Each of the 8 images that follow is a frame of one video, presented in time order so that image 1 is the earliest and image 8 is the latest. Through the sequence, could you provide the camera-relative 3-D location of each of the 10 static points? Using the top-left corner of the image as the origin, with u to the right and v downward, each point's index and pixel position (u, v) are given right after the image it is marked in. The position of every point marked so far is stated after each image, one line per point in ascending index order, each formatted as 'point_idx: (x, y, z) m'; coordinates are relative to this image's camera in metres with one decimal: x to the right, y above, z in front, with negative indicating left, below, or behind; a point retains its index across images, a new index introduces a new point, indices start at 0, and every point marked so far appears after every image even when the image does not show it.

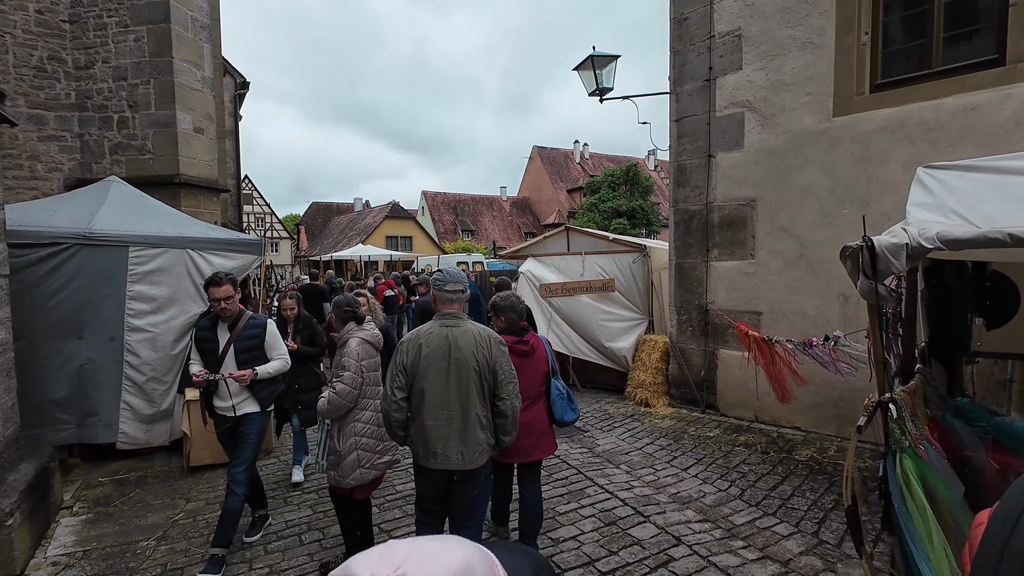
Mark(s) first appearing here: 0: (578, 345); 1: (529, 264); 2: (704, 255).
0: (+0.9, -0.8, +6.8) m
1: (+0.2, +0.4, +7.4) m
2: (+2.3, +0.4, +5.7) m
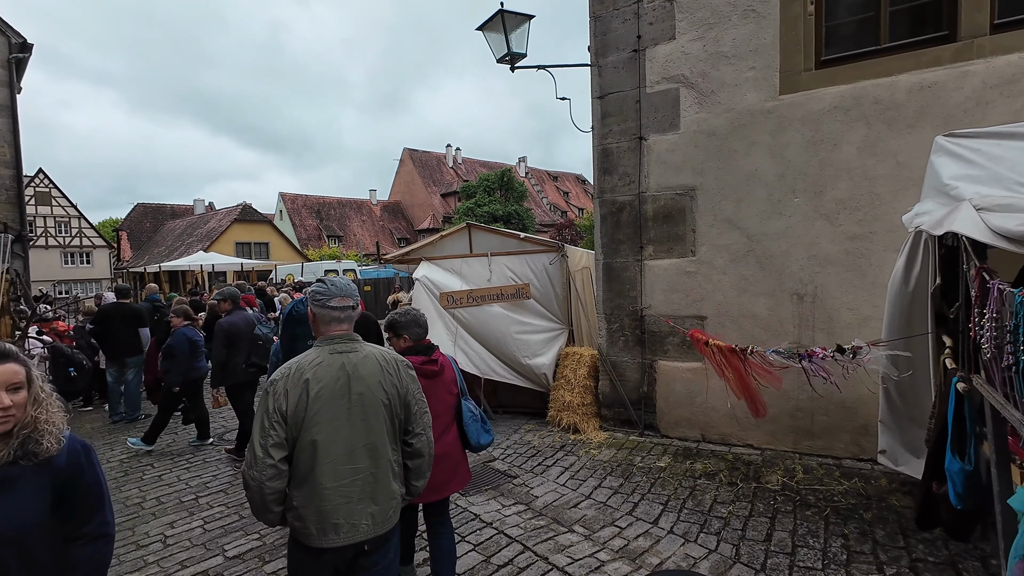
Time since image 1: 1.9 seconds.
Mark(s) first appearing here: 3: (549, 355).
0: (-0.2, -0.9, +5.6) m
1: (-1.1, +0.2, +6.1) m
2: (+1.3, +0.4, +5.0) m
3: (+0.4, -0.8, +5.7) m
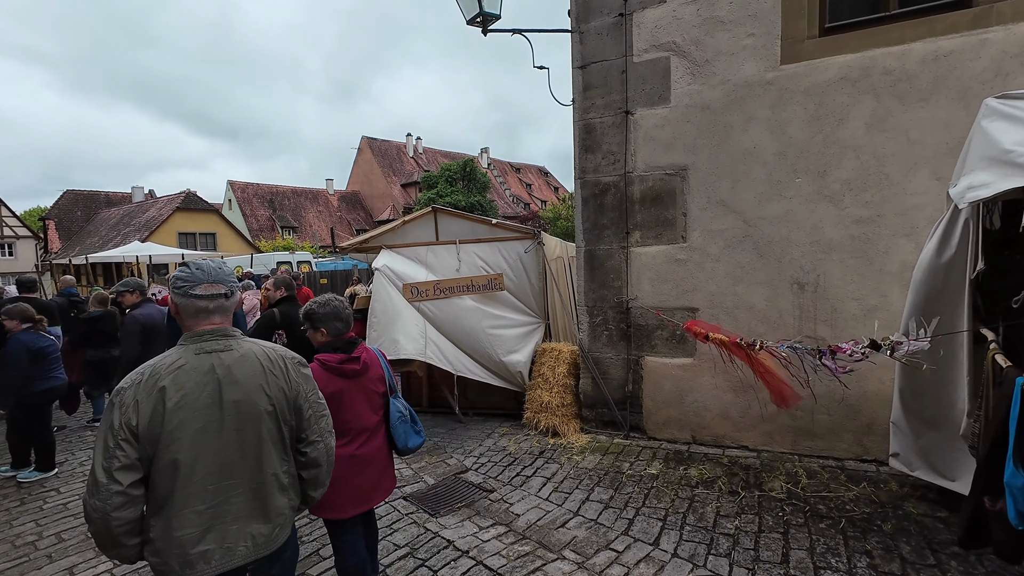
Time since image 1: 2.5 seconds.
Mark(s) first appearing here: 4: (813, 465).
0: (-0.5, -0.8, +5.1) m
1: (-1.4, +0.3, +5.5) m
2: (+1.0, +0.5, +4.5) m
3: (+0.1, -0.7, +5.2) m
4: (+2.3, -1.4, +3.7) m
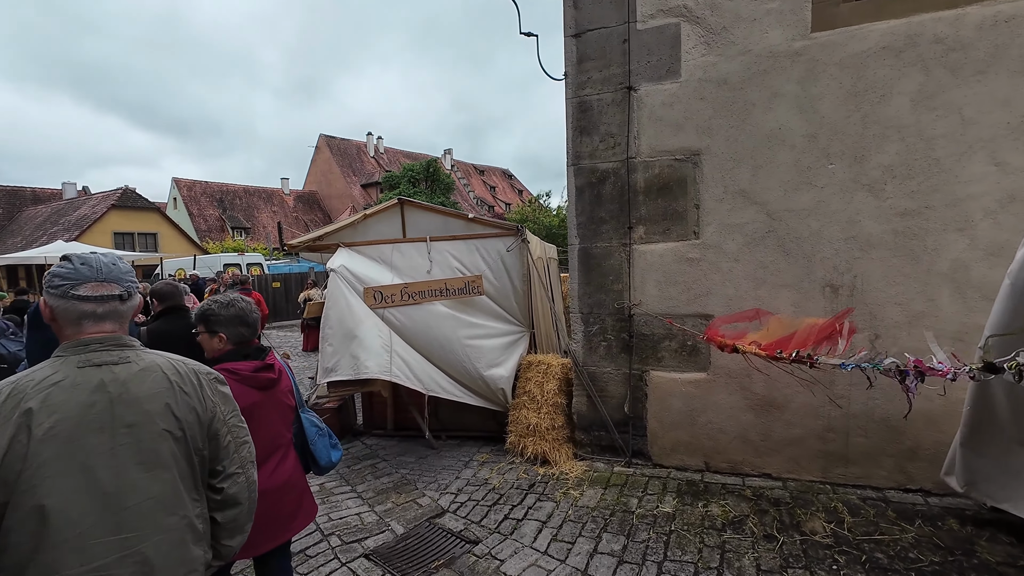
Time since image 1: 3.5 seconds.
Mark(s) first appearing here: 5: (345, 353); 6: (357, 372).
0: (-0.7, -0.8, +4.3) m
1: (-1.6, +0.3, +4.6) m
2: (+0.9, +0.4, +3.9) m
3: (0.0, -0.7, +4.5) m
4: (+2.3, -1.4, +3.2) m
5: (-1.4, -0.6, +4.1) m
6: (-1.3, -0.7, +4.0) m
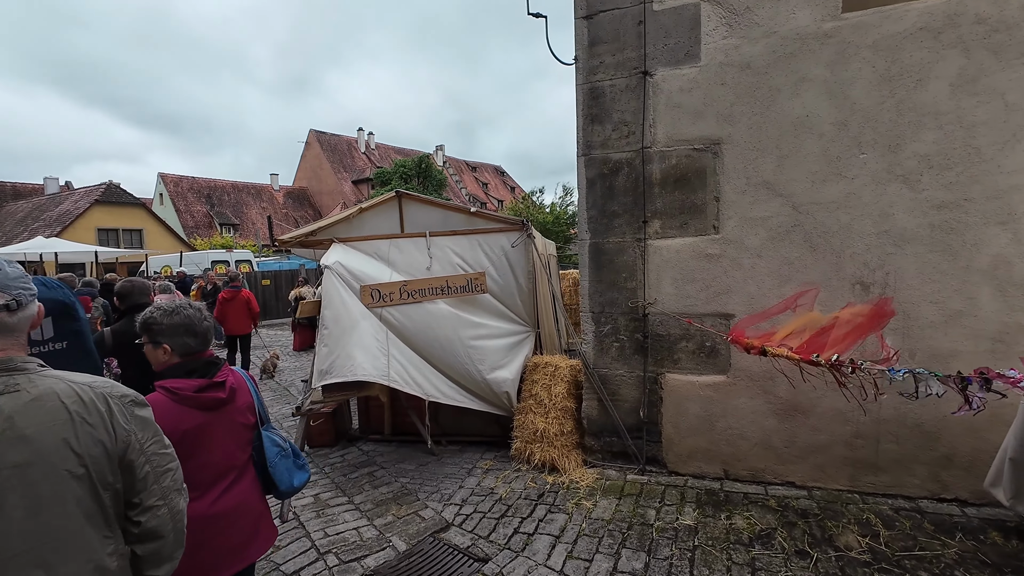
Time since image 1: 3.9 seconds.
0: (-0.6, -0.8, +4.1) m
1: (-1.6, +0.3, +4.4) m
2: (+0.9, +0.4, +3.7) m
3: (0.0, -0.7, +4.3) m
4: (+2.3, -1.4, +3.0) m
5: (-1.4, -0.5, +3.9) m
6: (-1.2, -0.7, +3.8) m
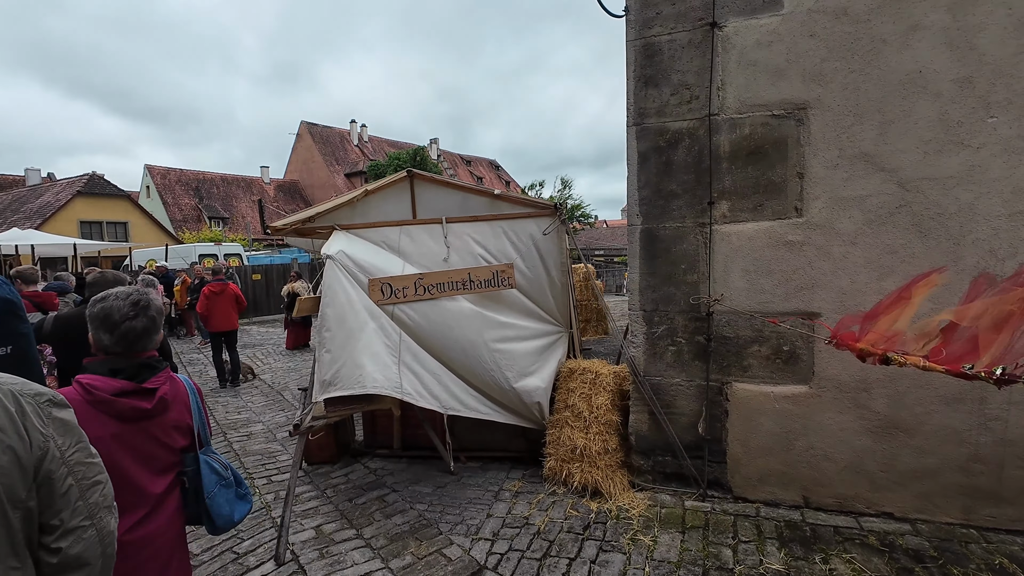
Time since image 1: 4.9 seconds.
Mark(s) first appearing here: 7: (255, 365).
0: (-0.4, -0.8, +3.5) m
1: (-1.4, +0.4, +3.8) m
2: (+1.2, +0.5, +3.1) m
3: (+0.3, -0.7, +3.7) m
4: (+2.6, -1.3, +2.5) m
5: (-1.1, -0.5, +3.3) m
6: (-1.0, -0.7, +3.2) m
7: (-4.2, -1.3, +7.9) m
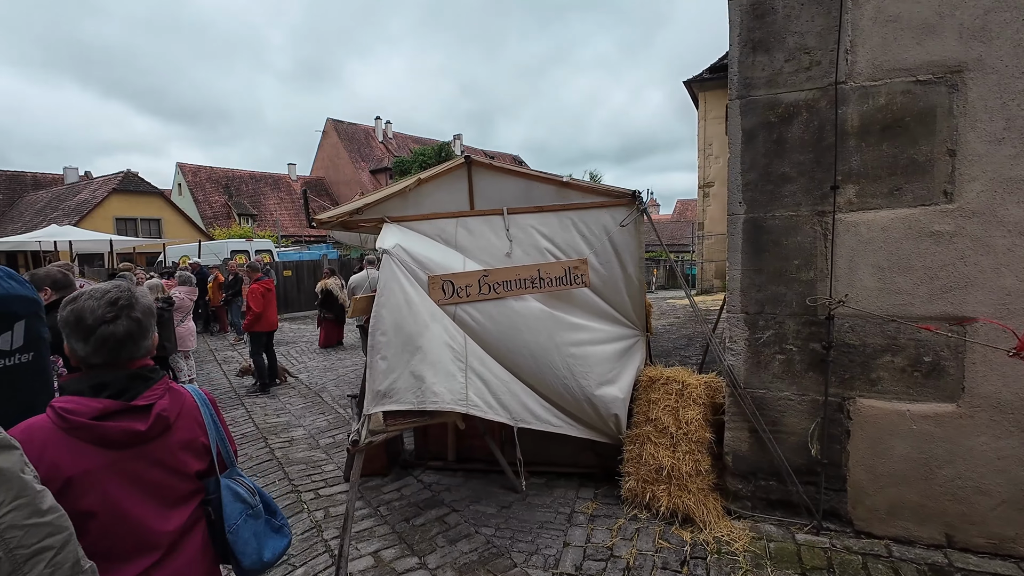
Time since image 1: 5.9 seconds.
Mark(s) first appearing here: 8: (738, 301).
0: (+0.1, -0.8, +3.1) m
1: (-0.8, +0.4, +3.4) m
2: (+1.7, +0.5, +2.6) m
3: (+0.8, -0.6, +3.3) m
4: (+3.0, -1.3, +2.0) m
5: (-0.6, -0.5, +2.9) m
6: (-0.5, -0.6, +2.8) m
7: (-3.5, -1.2, +7.7) m
8: (+1.3, -0.1, +2.9) m
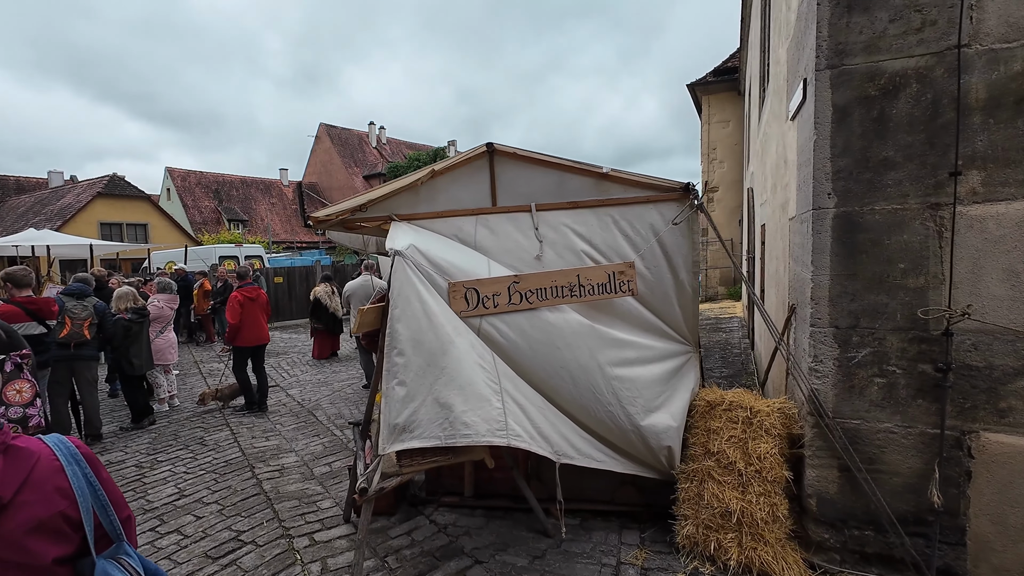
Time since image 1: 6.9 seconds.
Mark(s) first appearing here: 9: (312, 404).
0: (+0.3, -0.8, +2.6) m
1: (-0.7, +0.3, +2.9) m
2: (+1.9, +0.5, +2.2) m
3: (+1.0, -0.7, +2.8) m
4: (+3.3, -1.4, +1.5) m
5: (-0.4, -0.5, +2.4) m
6: (-0.3, -0.7, +2.3) m
7: (-3.4, -1.3, +7.1) m
8: (+1.6, -0.1, +2.4) m
9: (-2.4, -1.4, +5.9) m
